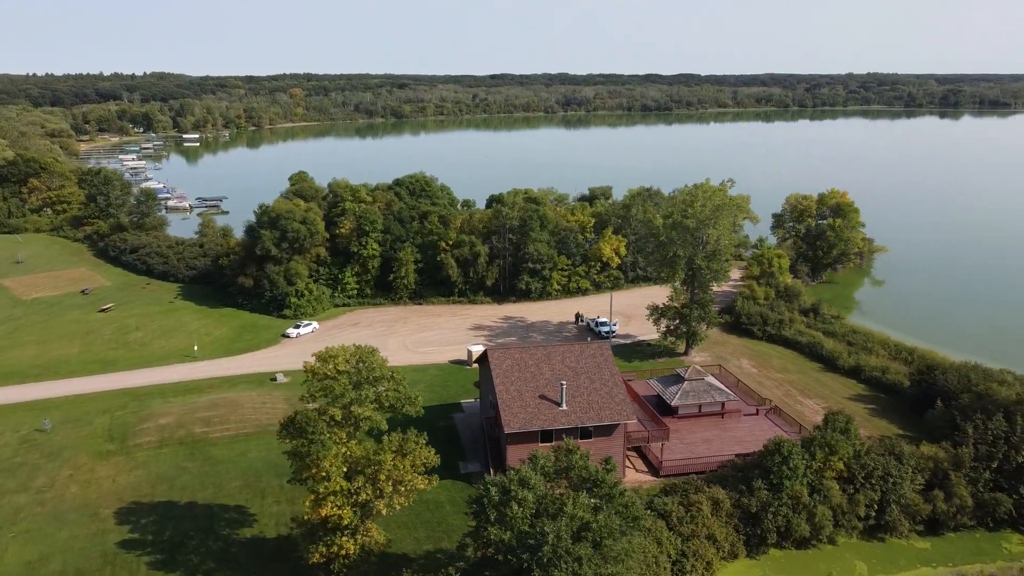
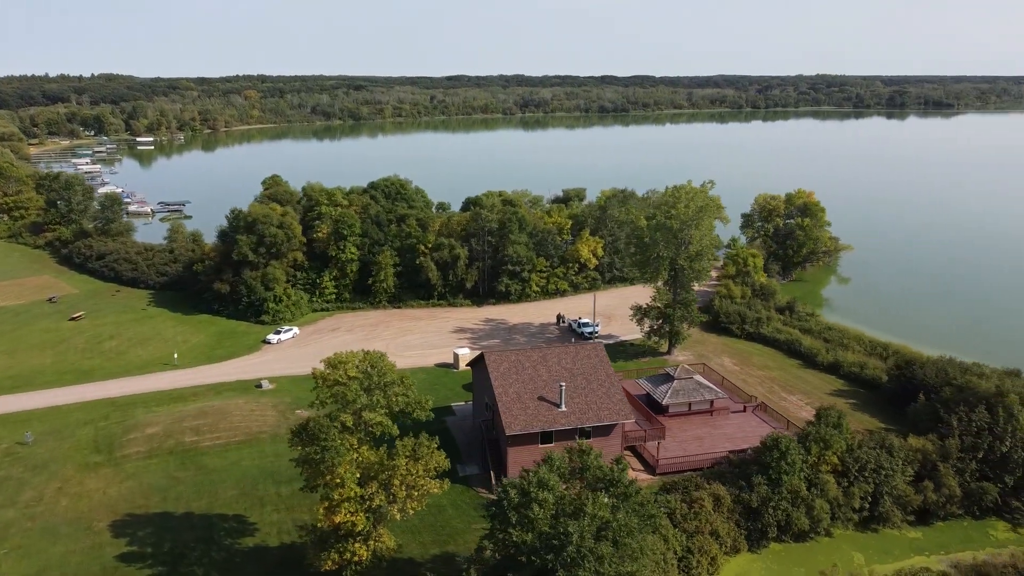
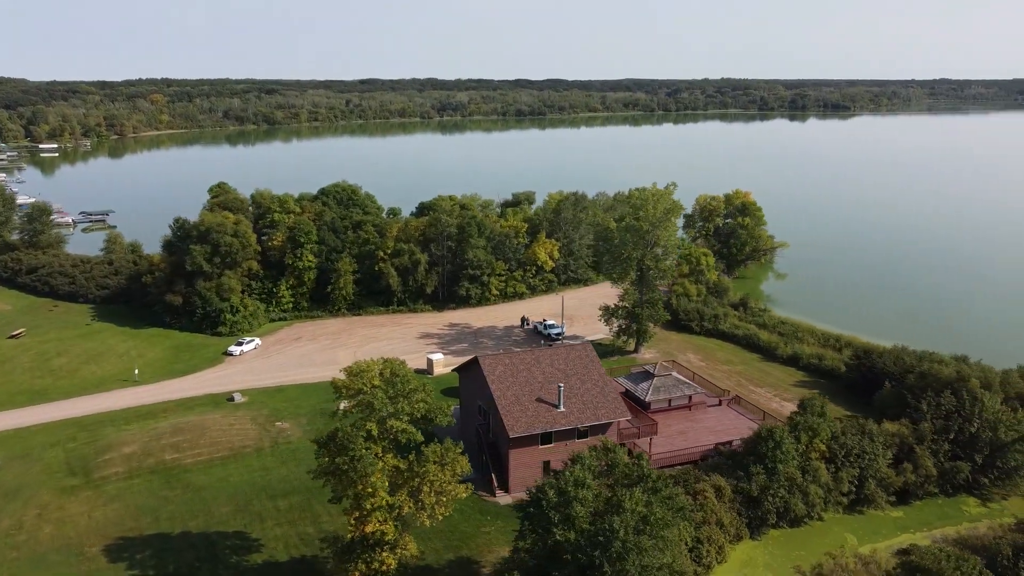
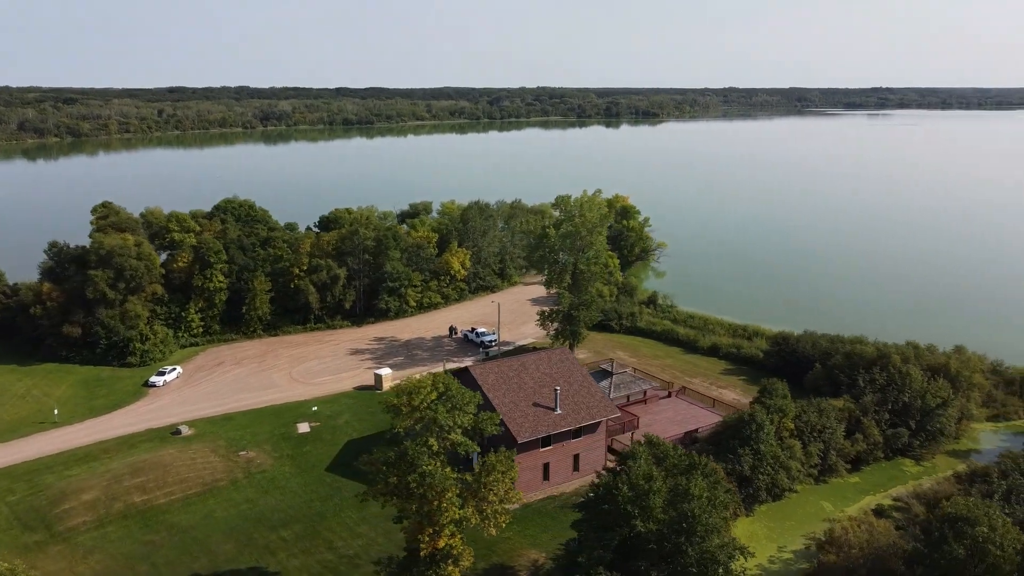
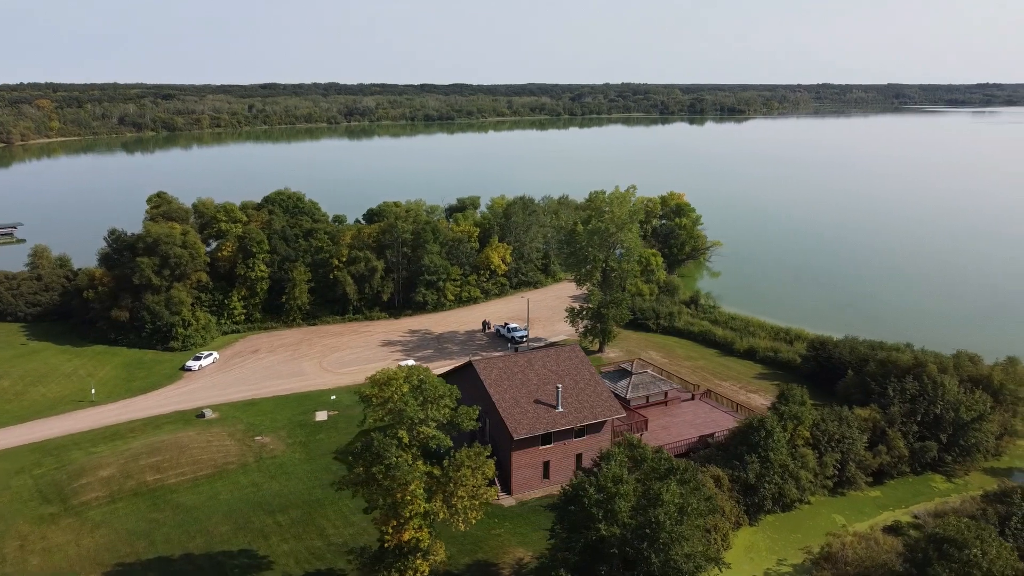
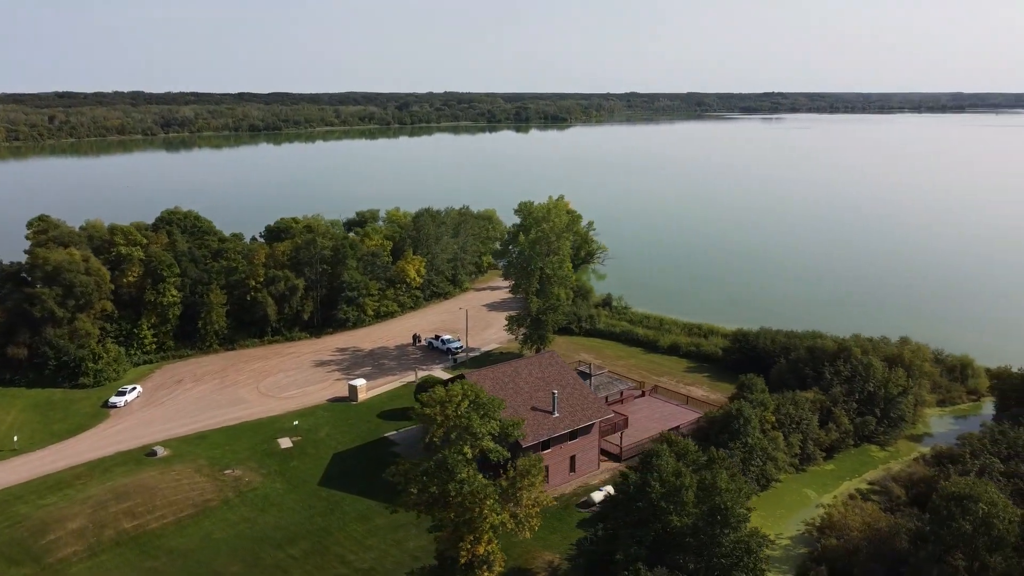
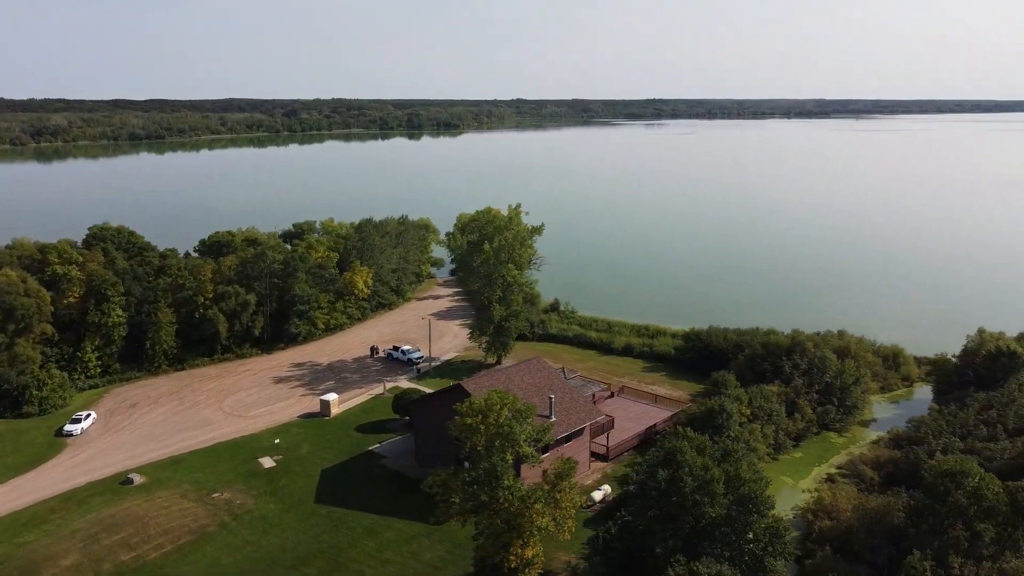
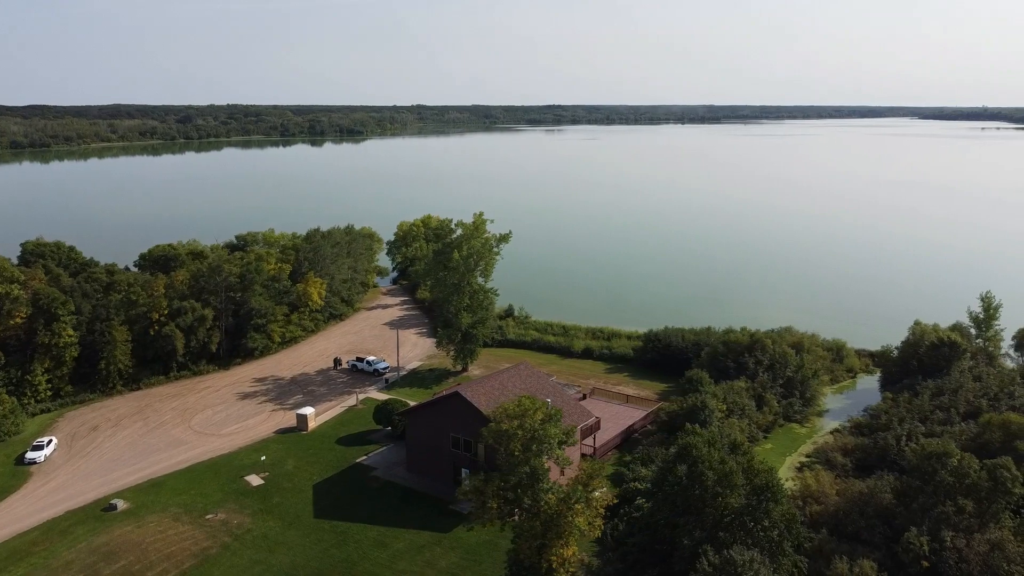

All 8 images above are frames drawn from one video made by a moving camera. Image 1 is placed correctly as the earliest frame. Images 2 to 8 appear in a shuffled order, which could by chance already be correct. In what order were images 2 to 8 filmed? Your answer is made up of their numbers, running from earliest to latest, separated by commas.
2, 3, 5, 4, 6, 7, 8
